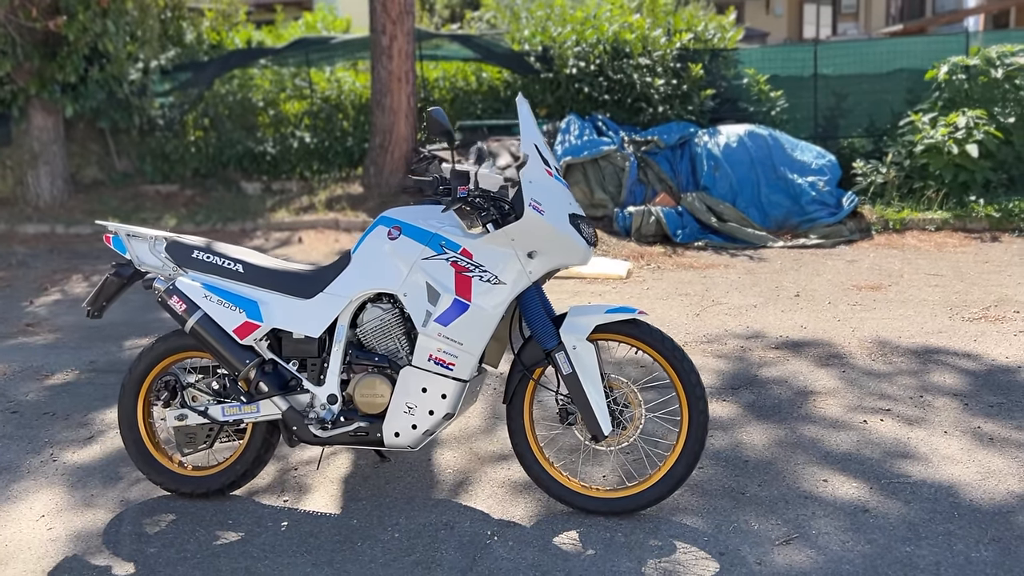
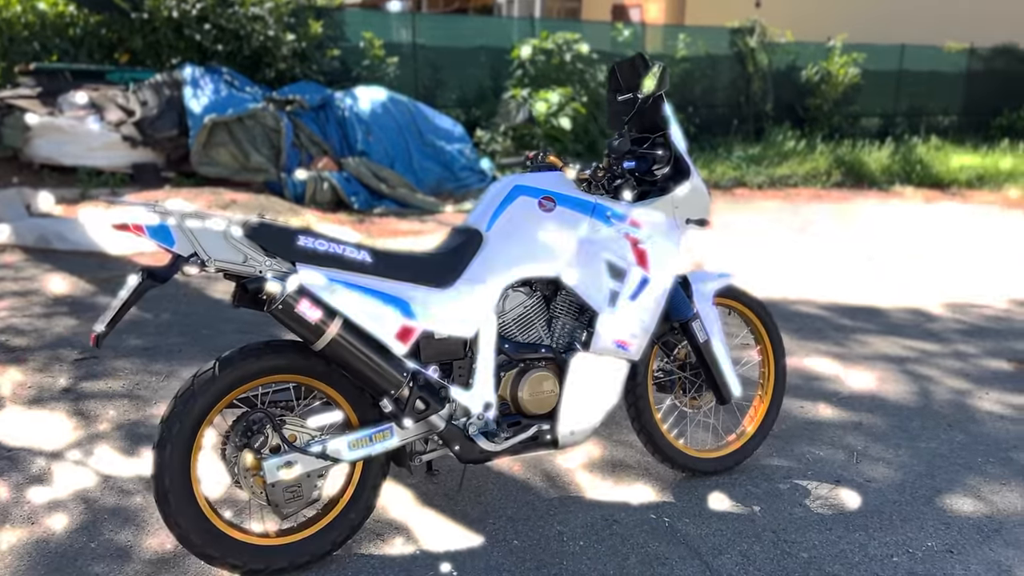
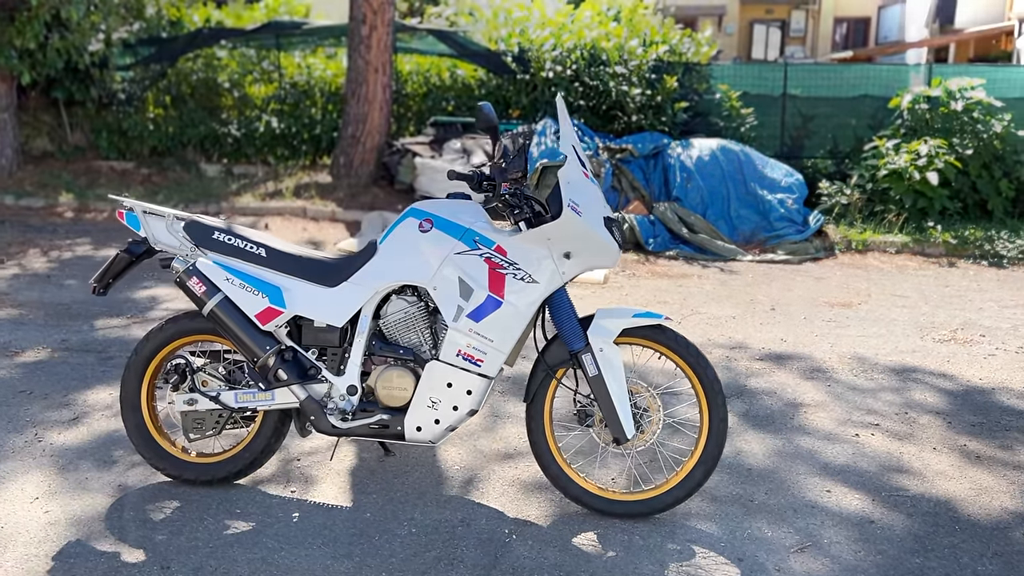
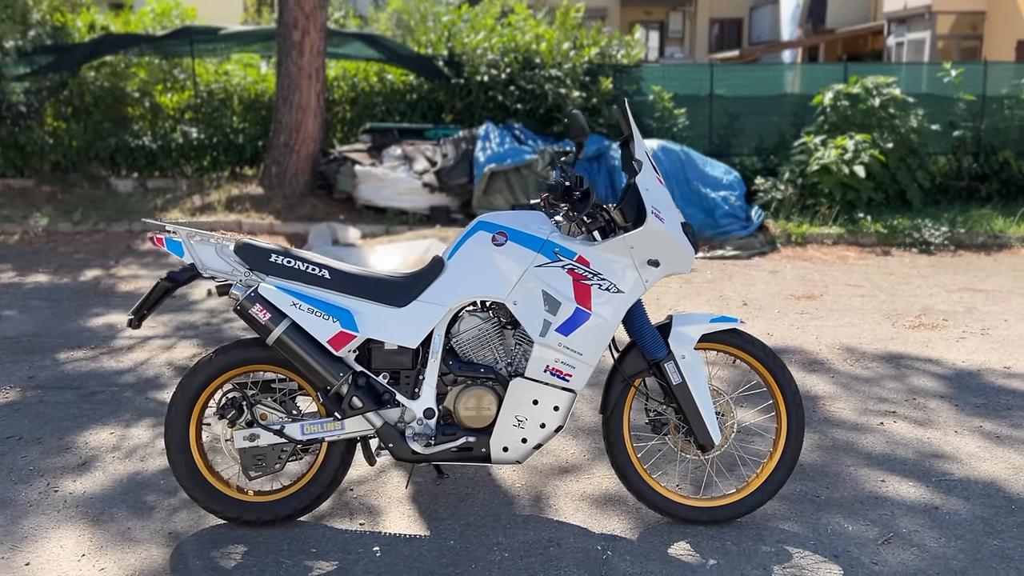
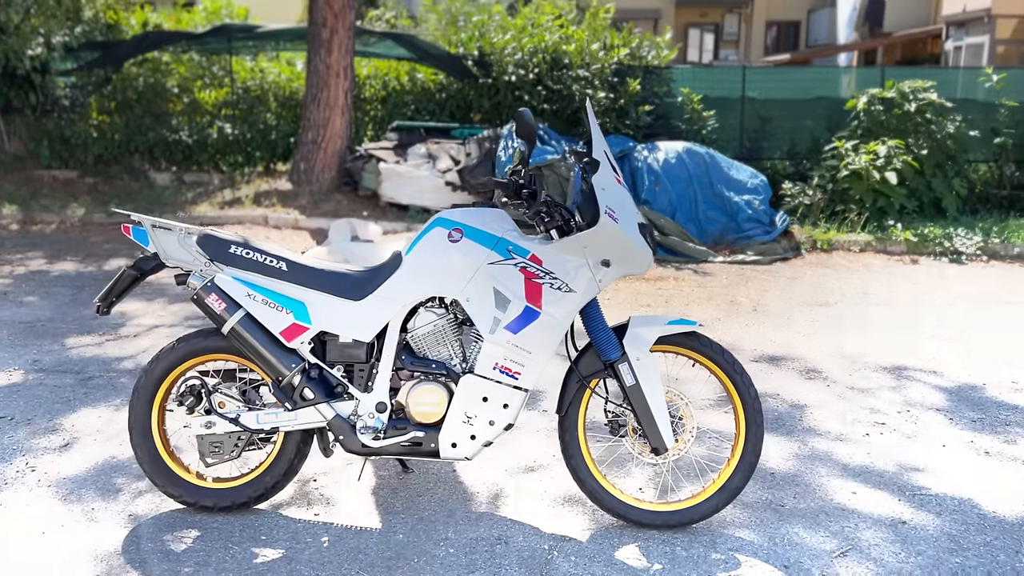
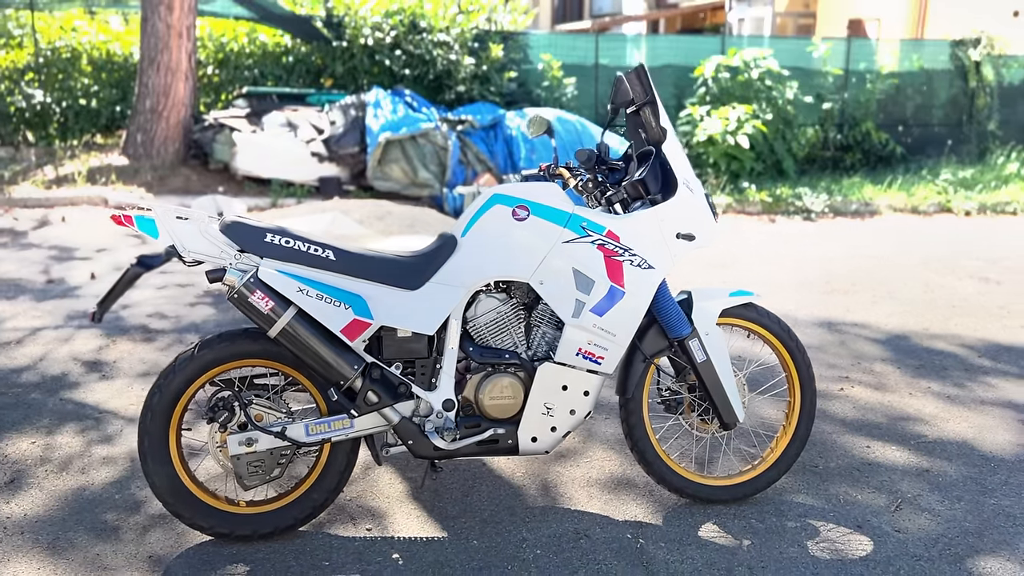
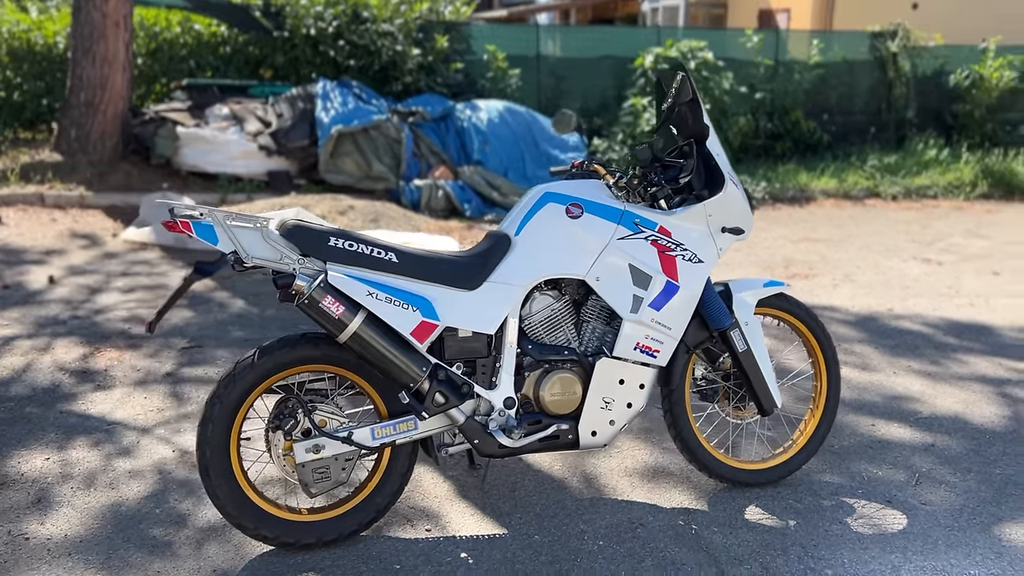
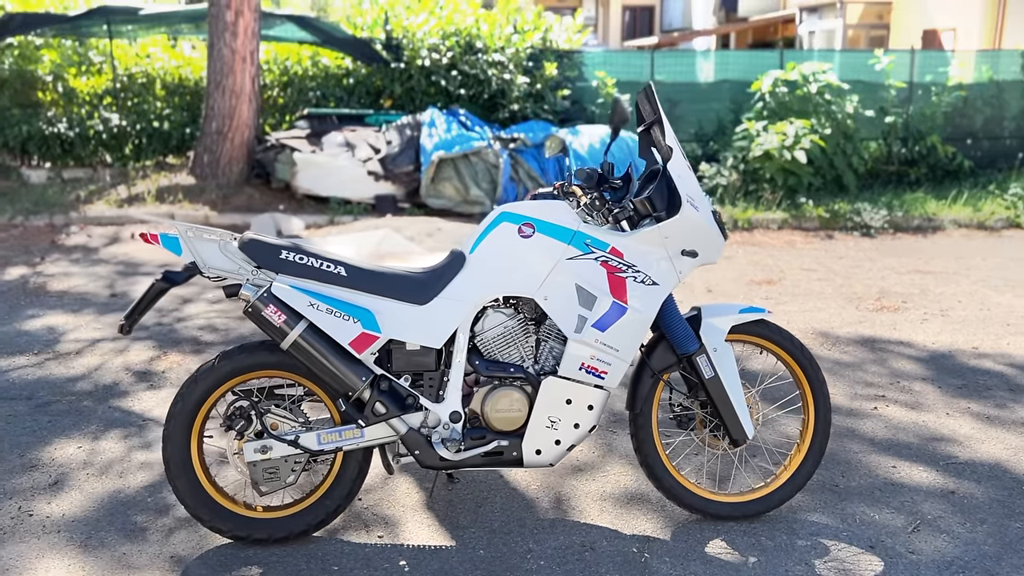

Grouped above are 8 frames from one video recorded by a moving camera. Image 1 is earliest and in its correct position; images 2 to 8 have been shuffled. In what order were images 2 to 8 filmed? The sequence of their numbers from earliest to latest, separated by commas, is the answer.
3, 5, 4, 8, 6, 7, 2
